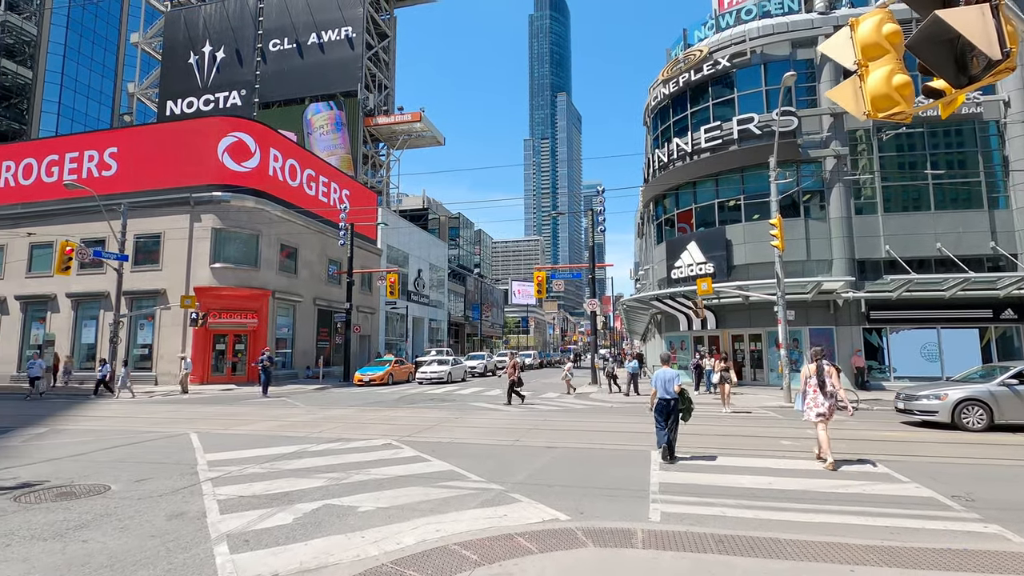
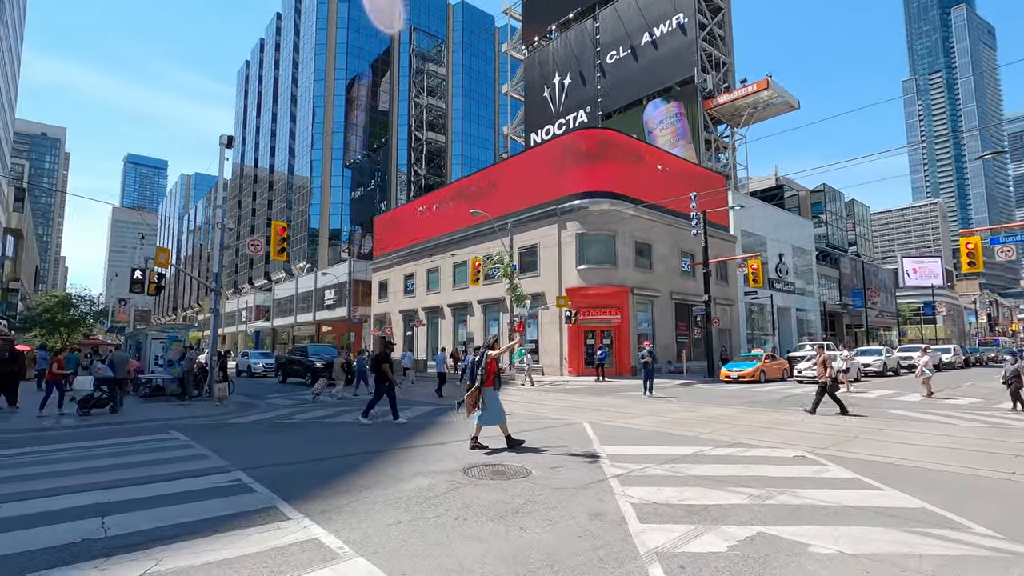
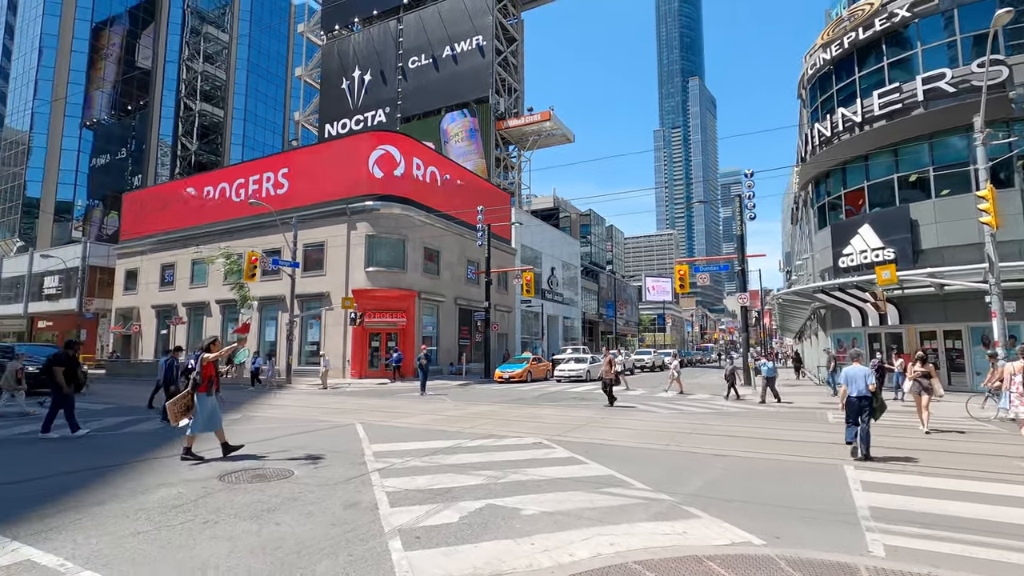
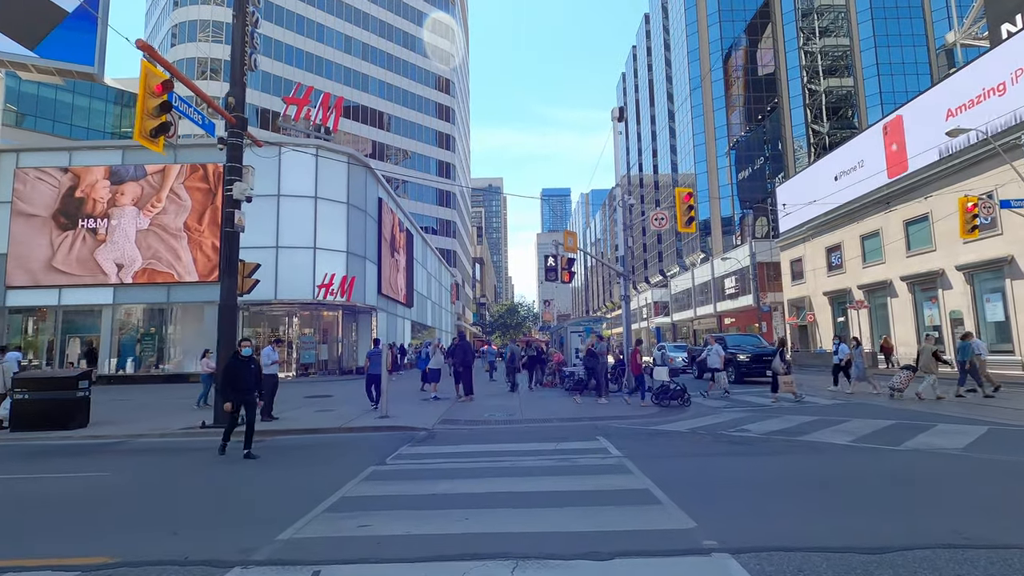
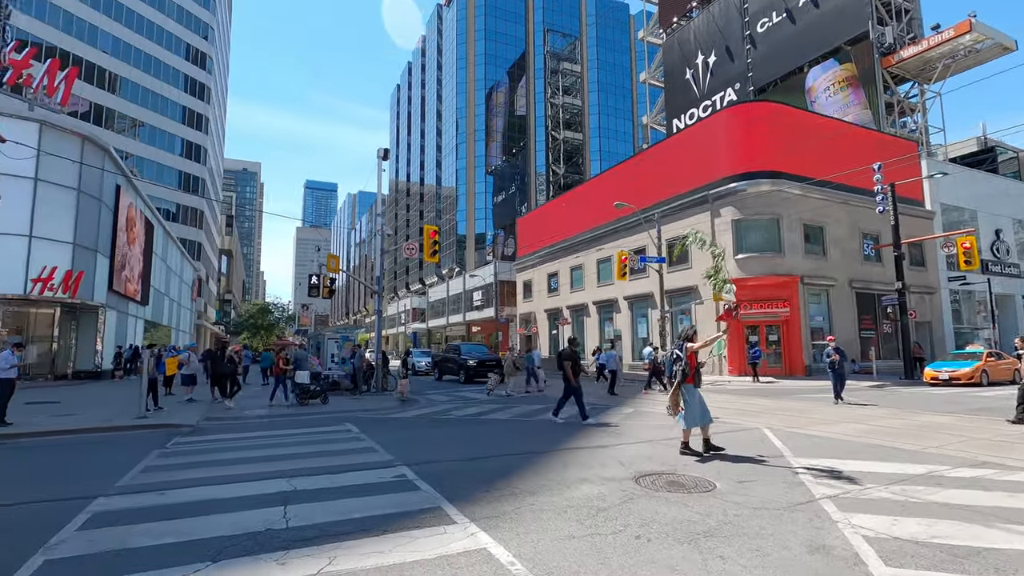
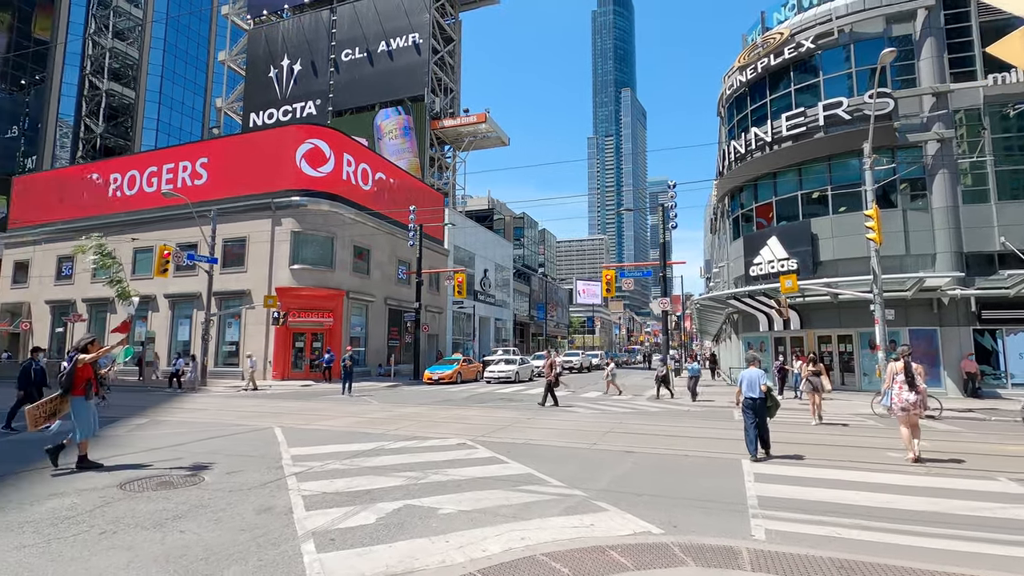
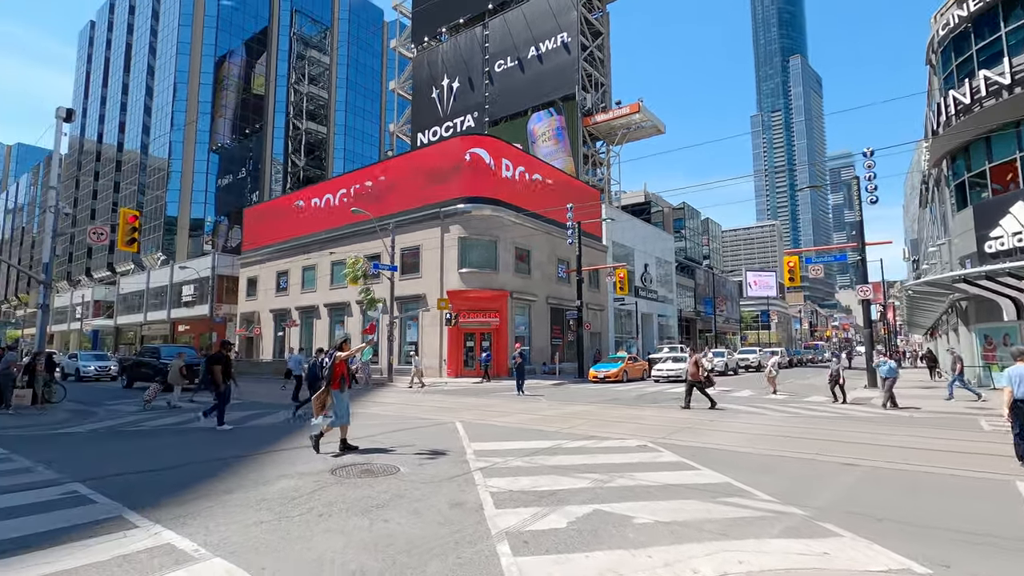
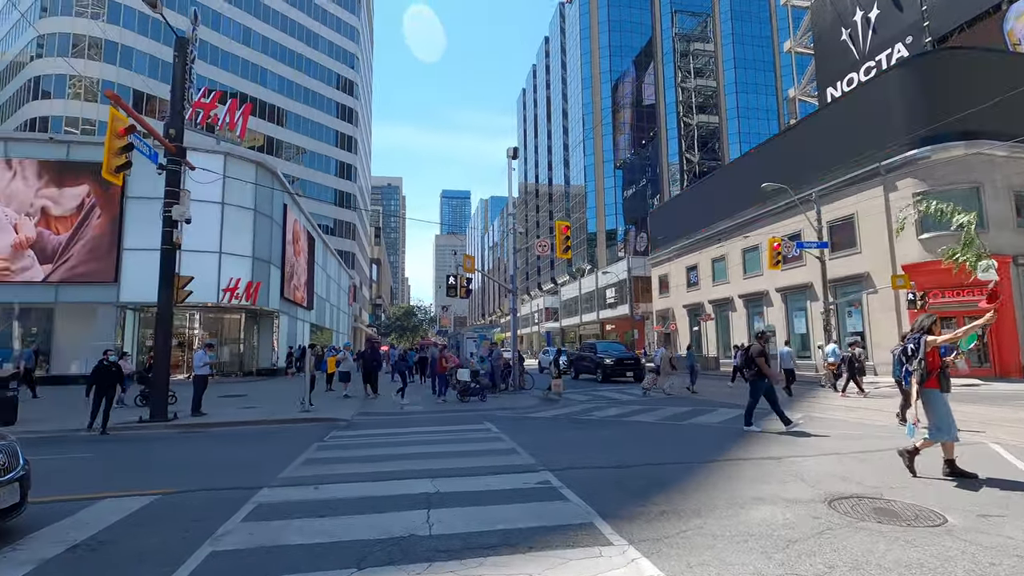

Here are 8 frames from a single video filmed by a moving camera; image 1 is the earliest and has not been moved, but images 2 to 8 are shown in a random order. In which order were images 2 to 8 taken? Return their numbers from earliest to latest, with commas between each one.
6, 3, 7, 2, 5, 8, 4
